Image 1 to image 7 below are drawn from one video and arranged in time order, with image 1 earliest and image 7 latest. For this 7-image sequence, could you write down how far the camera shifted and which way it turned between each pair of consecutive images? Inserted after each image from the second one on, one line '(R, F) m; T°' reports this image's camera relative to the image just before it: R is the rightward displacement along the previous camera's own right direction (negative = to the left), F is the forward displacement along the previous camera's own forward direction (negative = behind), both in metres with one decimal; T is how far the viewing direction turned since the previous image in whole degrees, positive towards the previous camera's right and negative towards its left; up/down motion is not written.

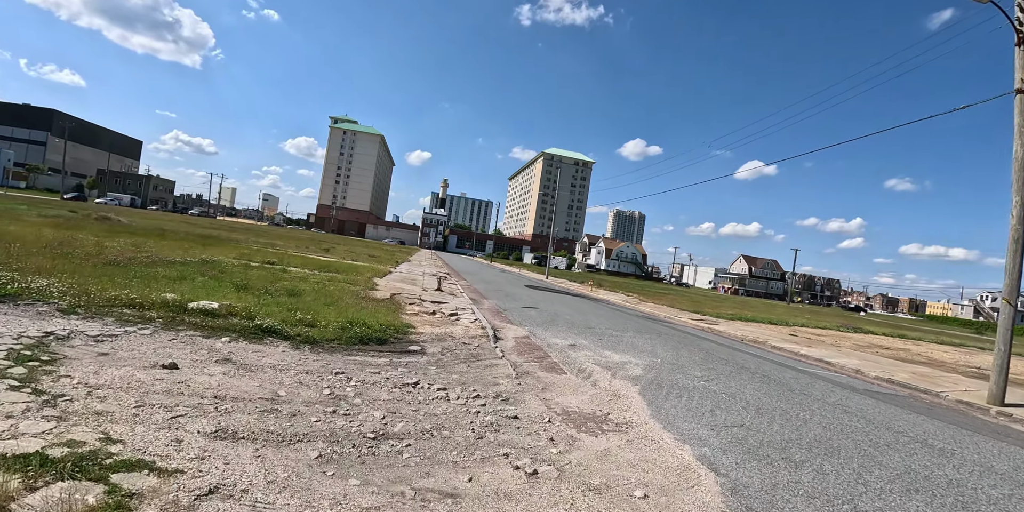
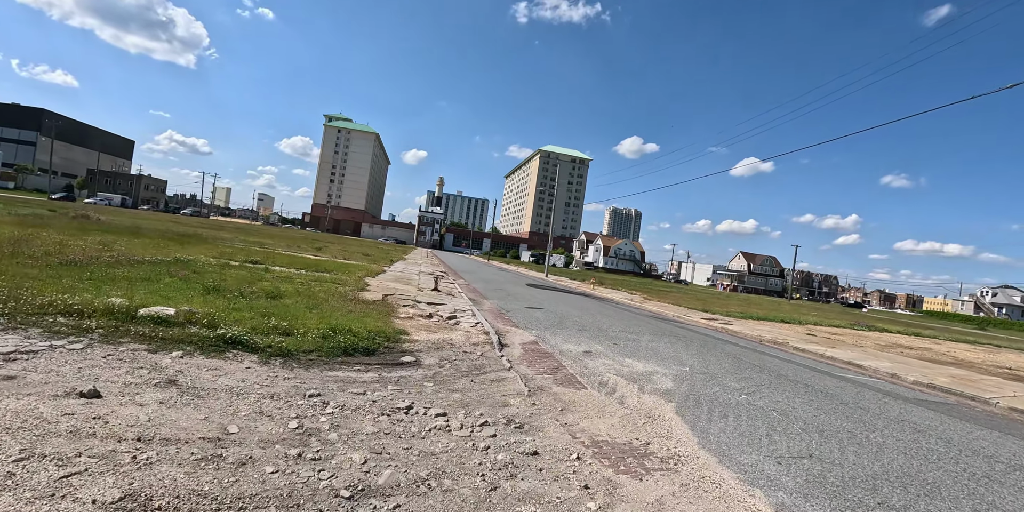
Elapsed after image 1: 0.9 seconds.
(-0.2, +1.2) m; 0°
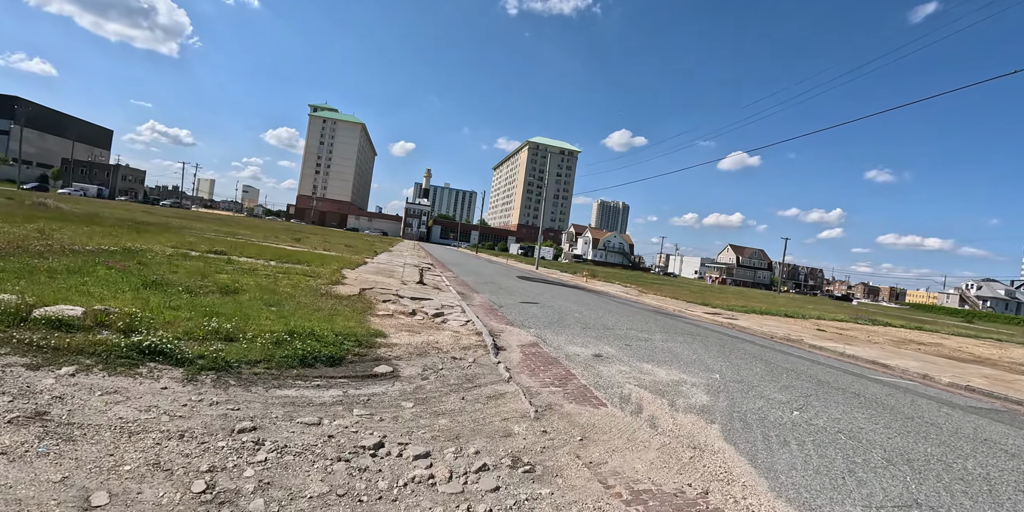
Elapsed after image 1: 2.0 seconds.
(-0.2, +1.4) m; +1°
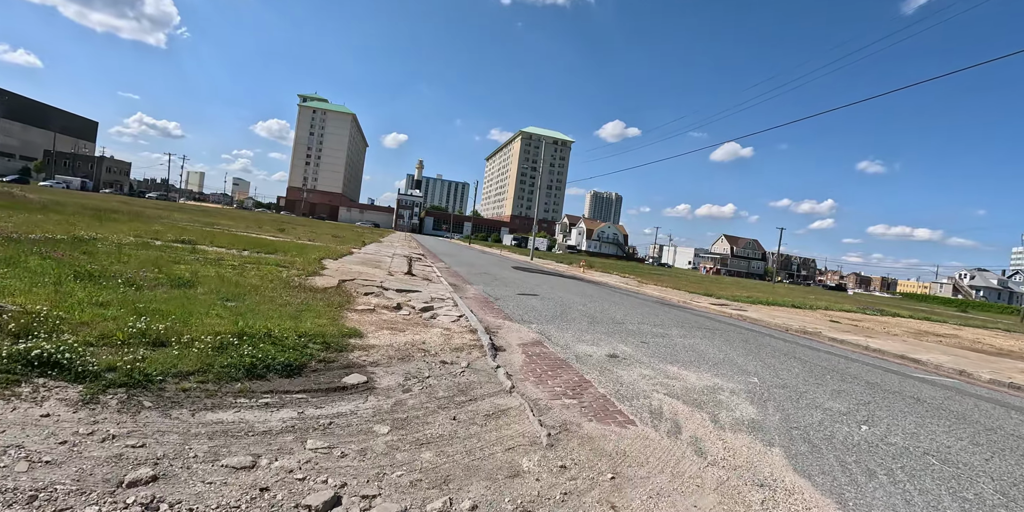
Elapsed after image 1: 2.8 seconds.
(-0.1, +1.2) m; +1°
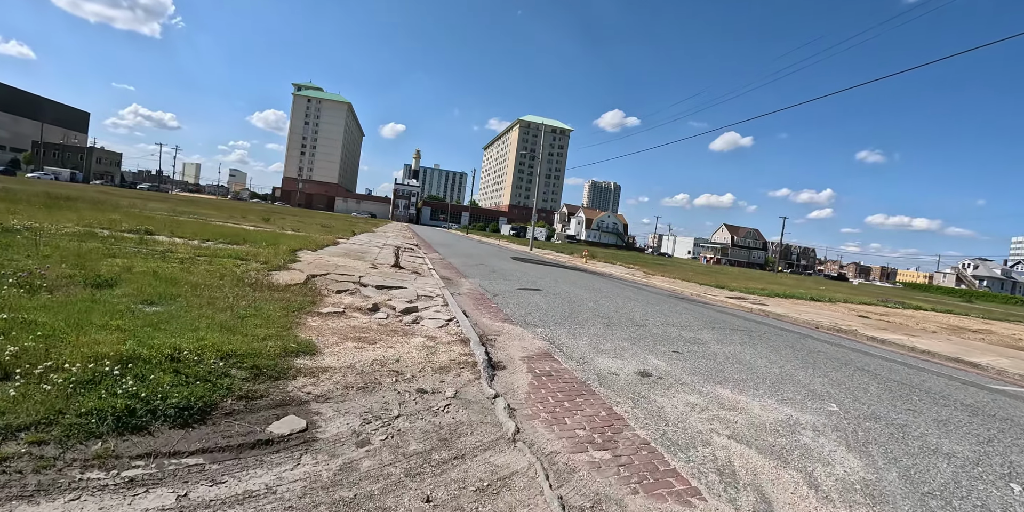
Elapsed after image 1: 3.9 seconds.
(0.0, +1.5) m; 0°
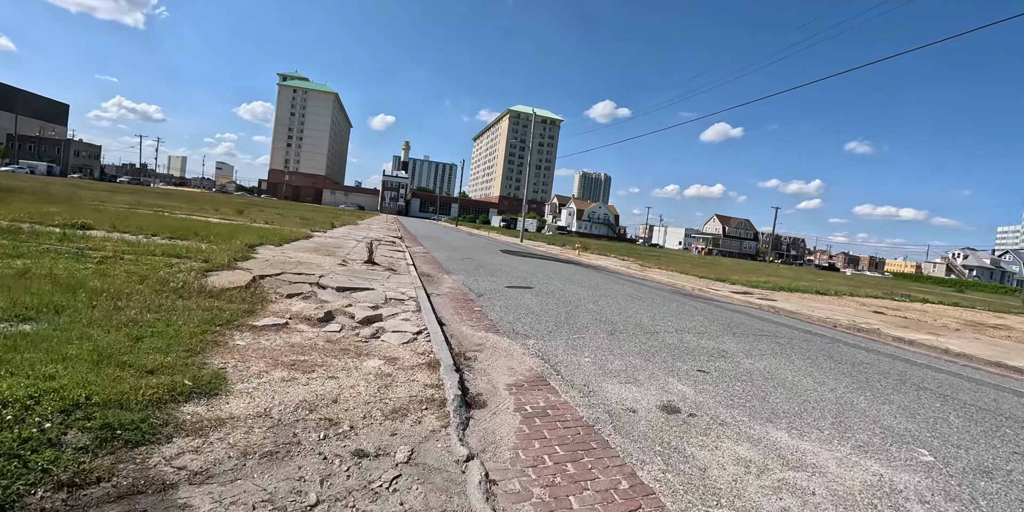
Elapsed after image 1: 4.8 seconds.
(+0.1, +1.2) m; +1°
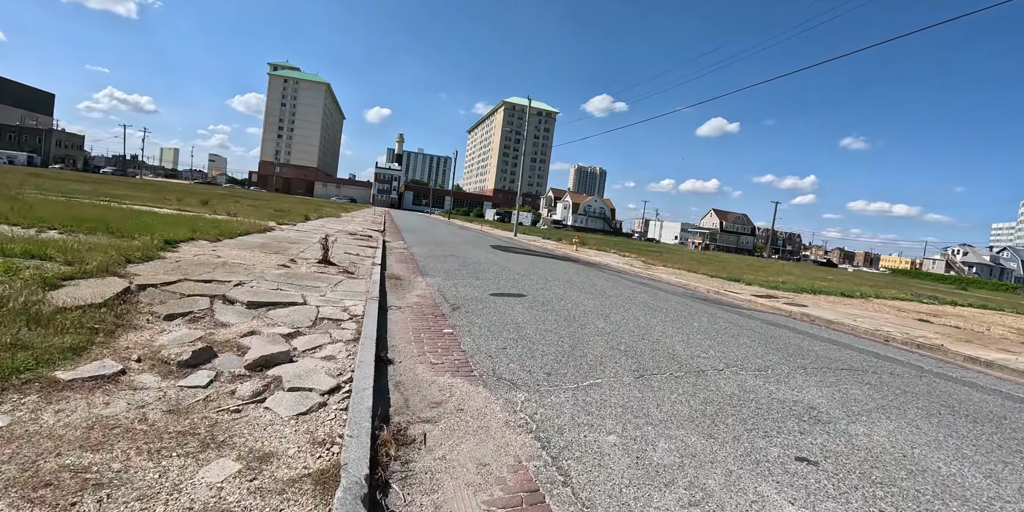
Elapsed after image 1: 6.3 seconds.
(+0.1, +2.0) m; +1°
